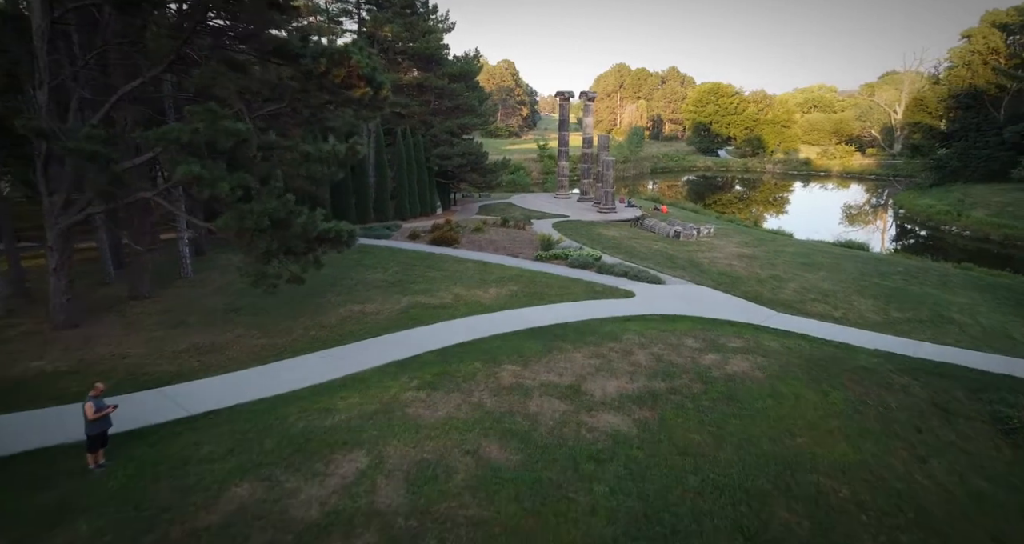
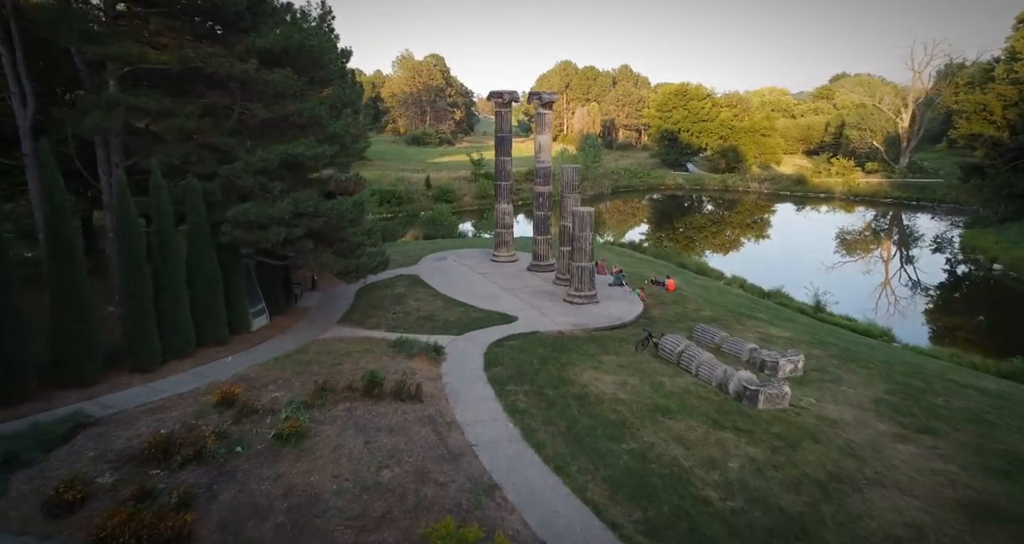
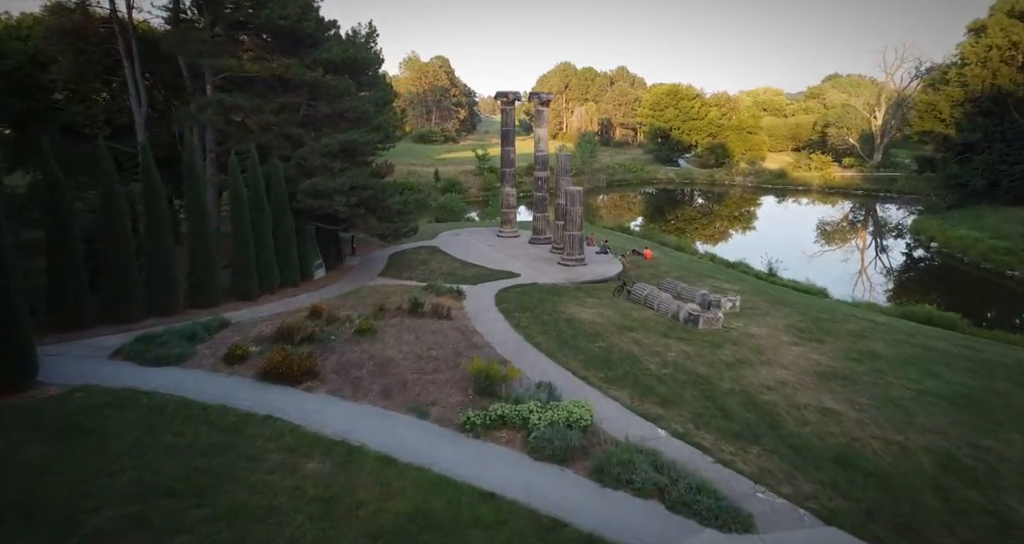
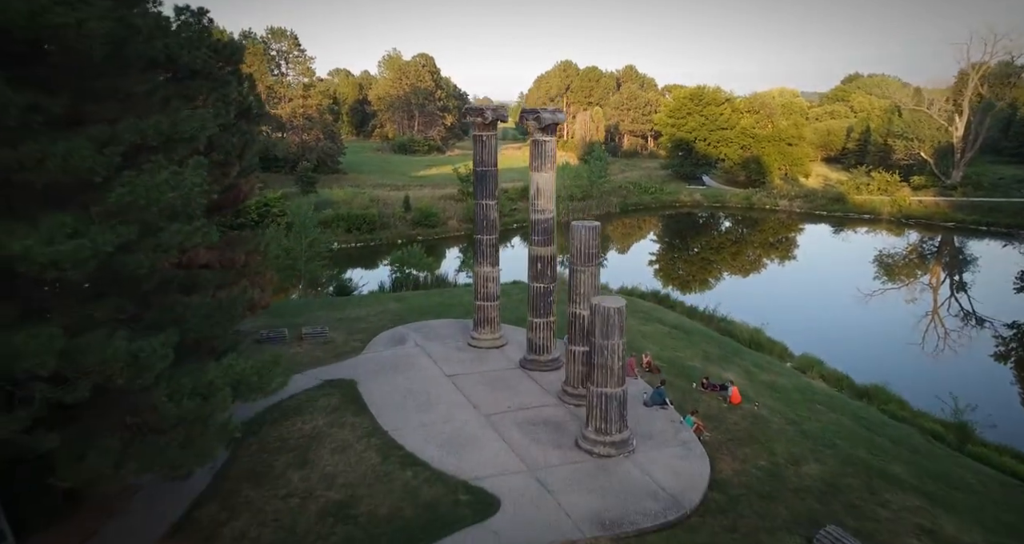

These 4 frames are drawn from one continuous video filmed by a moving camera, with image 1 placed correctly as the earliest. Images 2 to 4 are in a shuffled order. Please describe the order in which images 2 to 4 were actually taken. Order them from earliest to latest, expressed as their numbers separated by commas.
3, 2, 4
